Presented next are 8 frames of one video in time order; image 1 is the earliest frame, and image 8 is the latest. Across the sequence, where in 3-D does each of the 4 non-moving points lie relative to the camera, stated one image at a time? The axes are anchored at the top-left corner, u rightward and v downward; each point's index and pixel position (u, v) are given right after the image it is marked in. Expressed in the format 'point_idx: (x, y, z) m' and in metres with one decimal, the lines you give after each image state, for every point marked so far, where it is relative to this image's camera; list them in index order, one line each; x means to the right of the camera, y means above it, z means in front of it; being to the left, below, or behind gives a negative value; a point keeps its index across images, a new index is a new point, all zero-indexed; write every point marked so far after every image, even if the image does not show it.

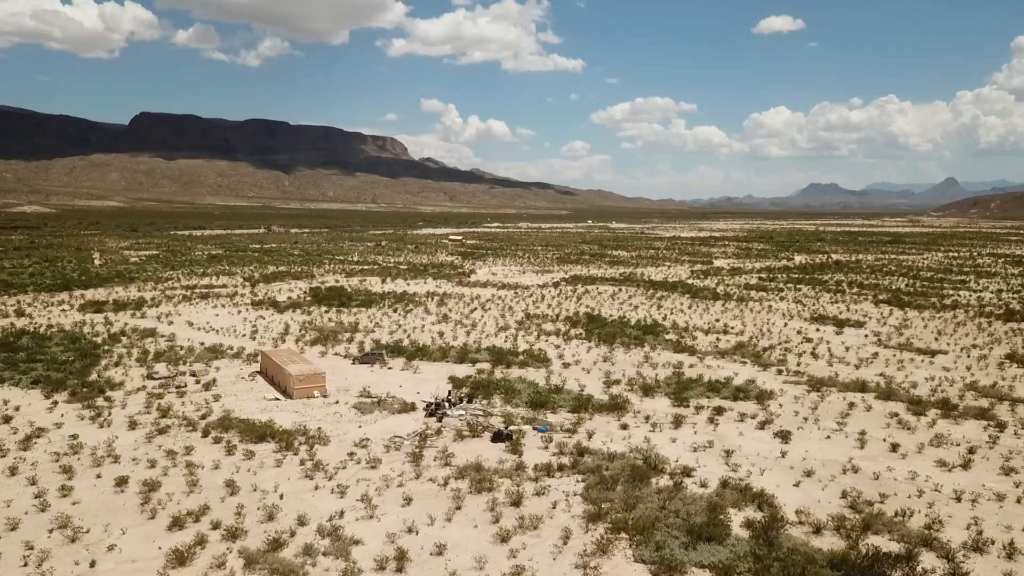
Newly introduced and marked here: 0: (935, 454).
0: (+6.1, -2.4, +12.0) m
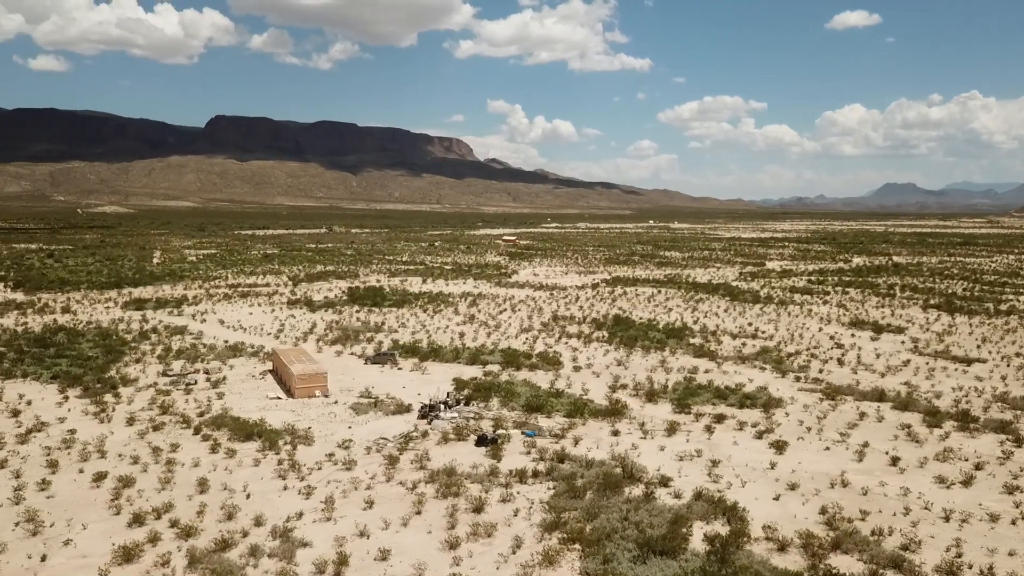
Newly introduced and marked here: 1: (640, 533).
0: (+5.8, -2.5, +11.4) m
1: (+1.4, -2.7, +8.9) m
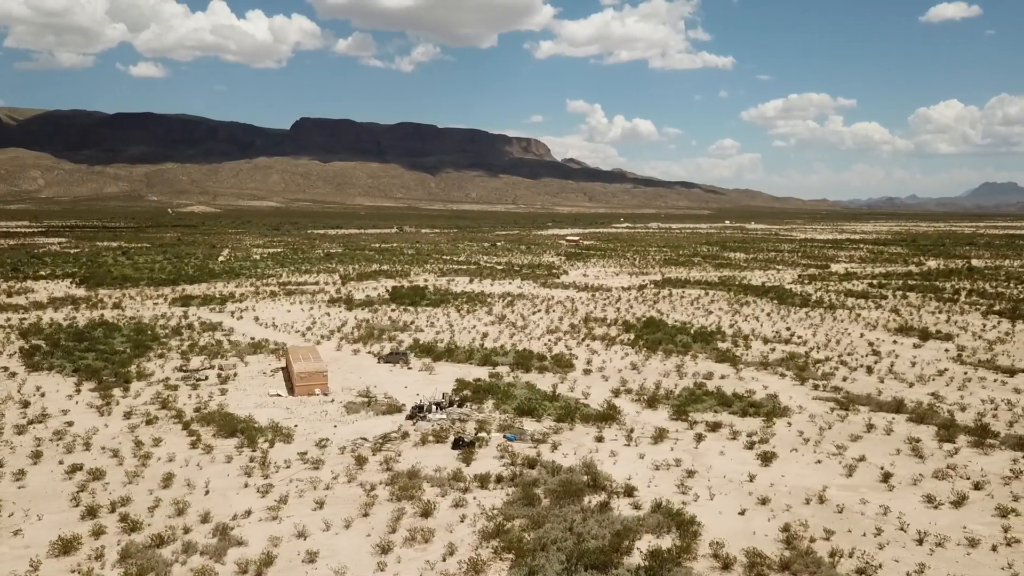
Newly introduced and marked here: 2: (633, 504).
0: (+5.3, -2.6, +10.6) m
1: (+0.7, -2.7, +8.6) m
2: (+1.5, -2.6, +9.9) m
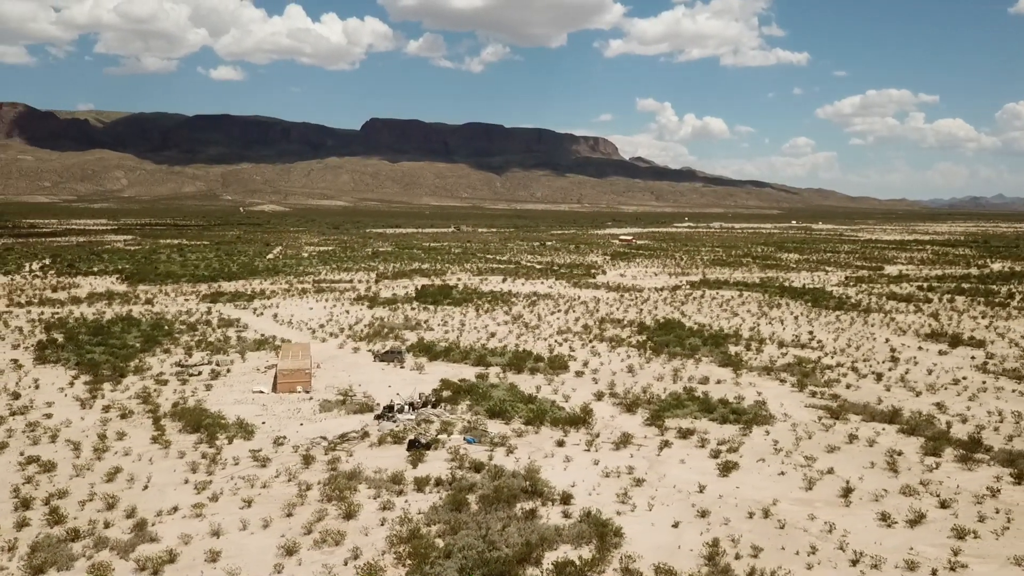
0: (+4.5, -2.6, +9.9) m
1: (-0.3, -2.7, +8.3) m
2: (+0.6, -2.6, +9.6) m
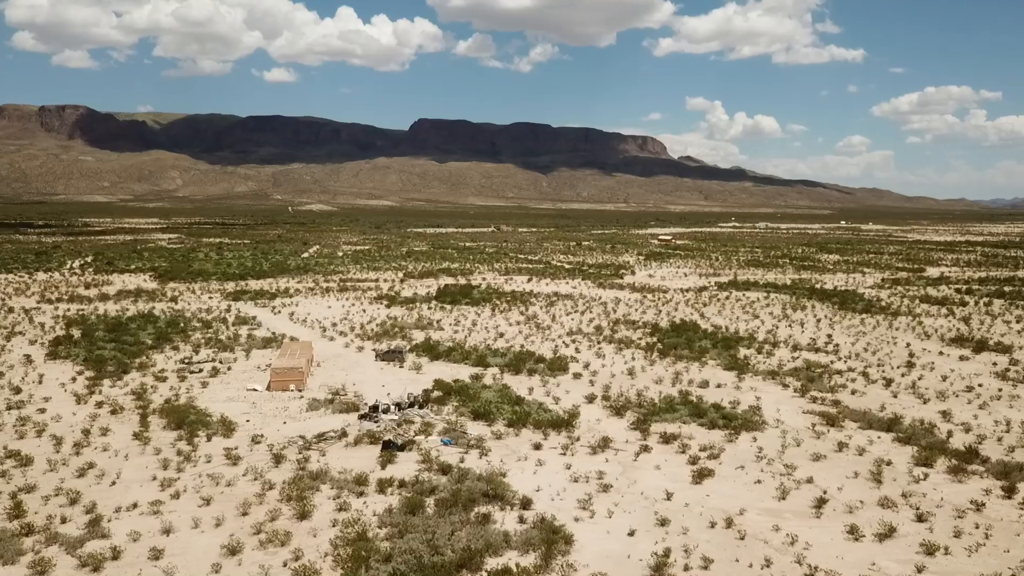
0: (+4.0, -2.7, +9.5) m
1: (-0.8, -2.7, +8.2) m
2: (+0.1, -2.6, +9.4) m
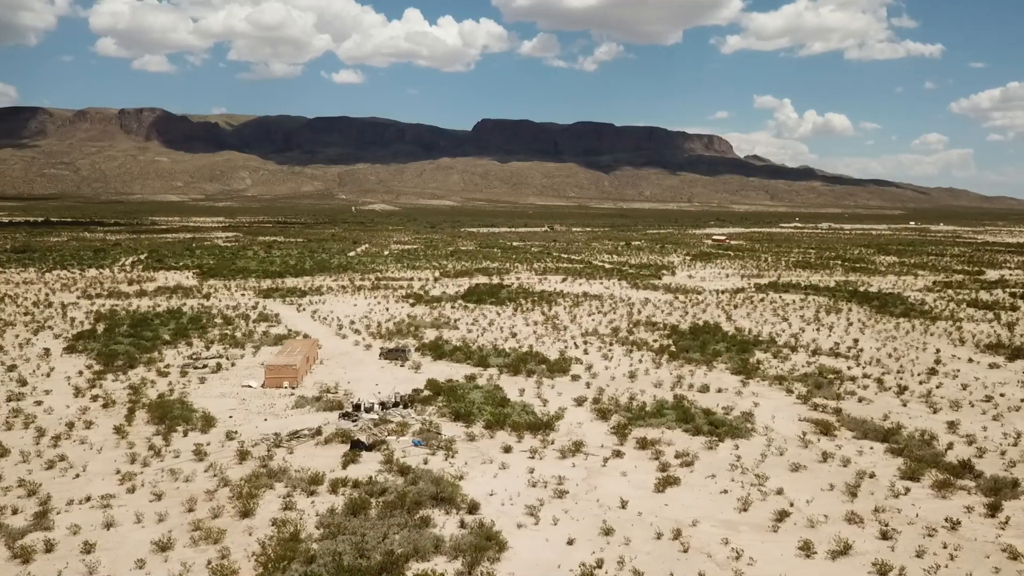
0: (+3.4, -2.7, +9.0) m
1: (-1.6, -2.7, +8.1) m
2: (-0.6, -2.6, +9.2) m
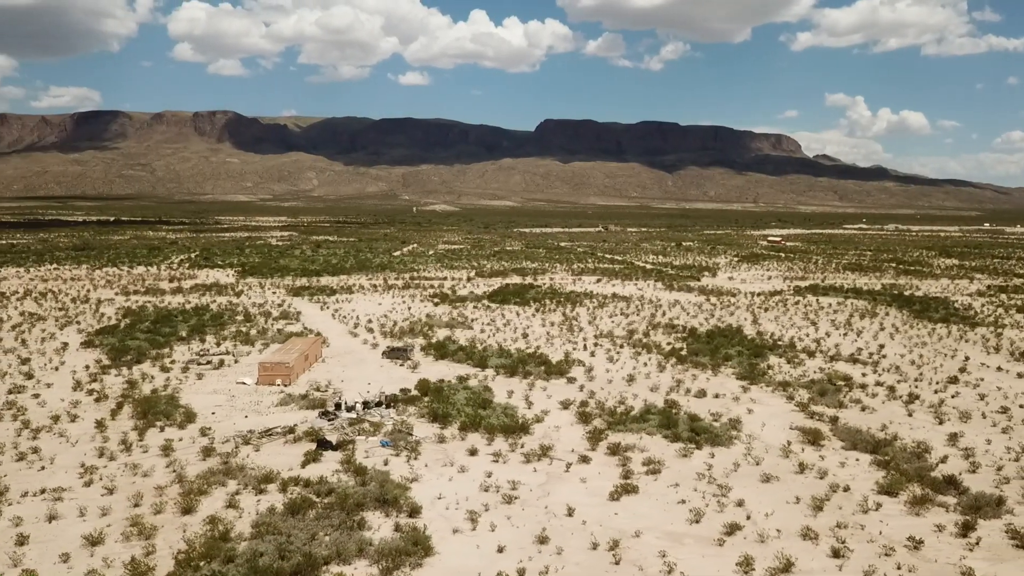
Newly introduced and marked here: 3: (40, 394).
0: (+2.6, -2.7, +8.6) m
1: (-2.4, -2.6, +8.0) m
2: (-1.3, -2.6, +9.0) m
3: (-8.5, -1.9, +14.9) m
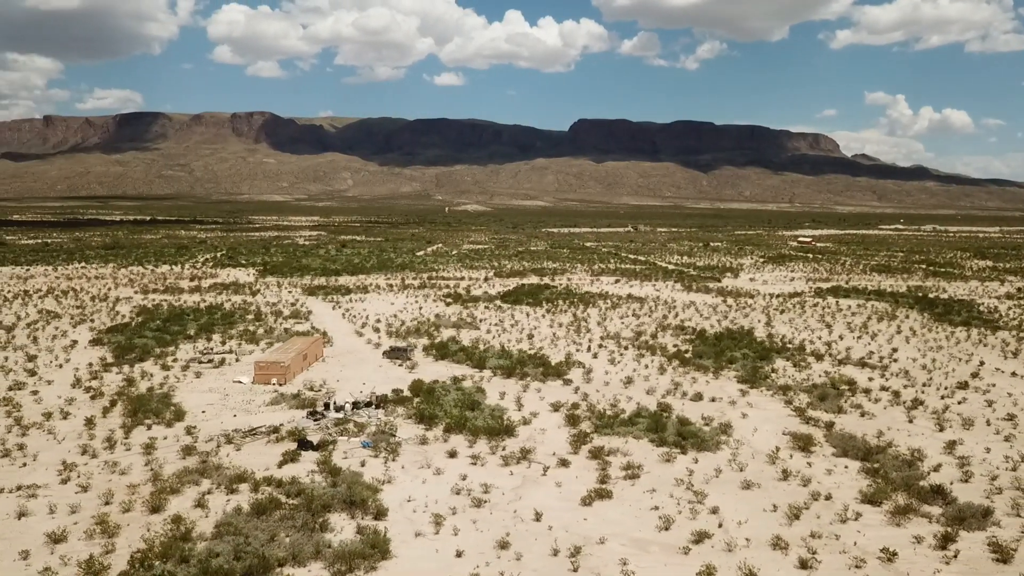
0: (+2.2, -2.7, +8.4) m
1: (-2.8, -2.6, +7.9) m
2: (-1.7, -2.6, +9.0) m
3: (-8.7, -1.9, +15.1) m
